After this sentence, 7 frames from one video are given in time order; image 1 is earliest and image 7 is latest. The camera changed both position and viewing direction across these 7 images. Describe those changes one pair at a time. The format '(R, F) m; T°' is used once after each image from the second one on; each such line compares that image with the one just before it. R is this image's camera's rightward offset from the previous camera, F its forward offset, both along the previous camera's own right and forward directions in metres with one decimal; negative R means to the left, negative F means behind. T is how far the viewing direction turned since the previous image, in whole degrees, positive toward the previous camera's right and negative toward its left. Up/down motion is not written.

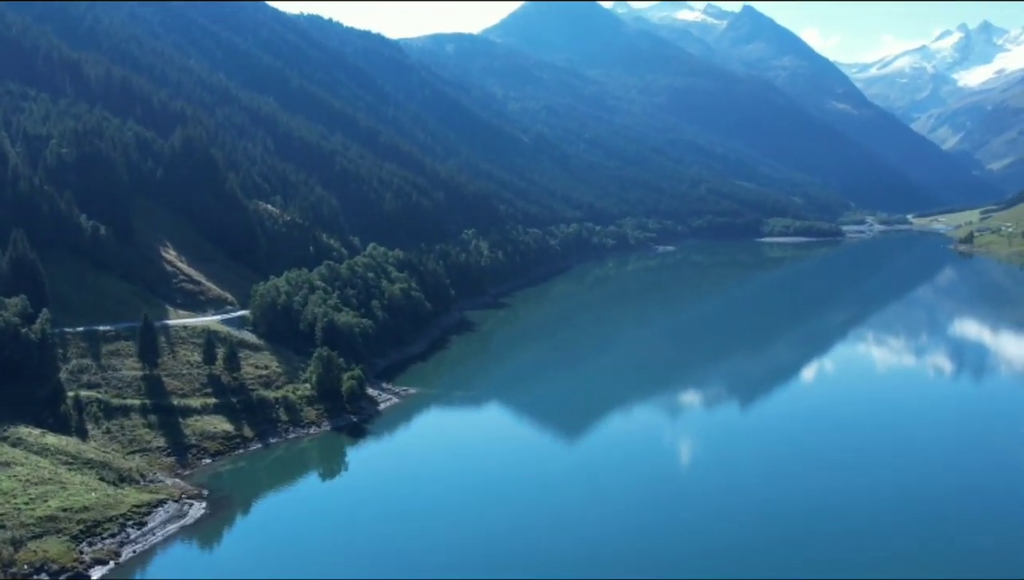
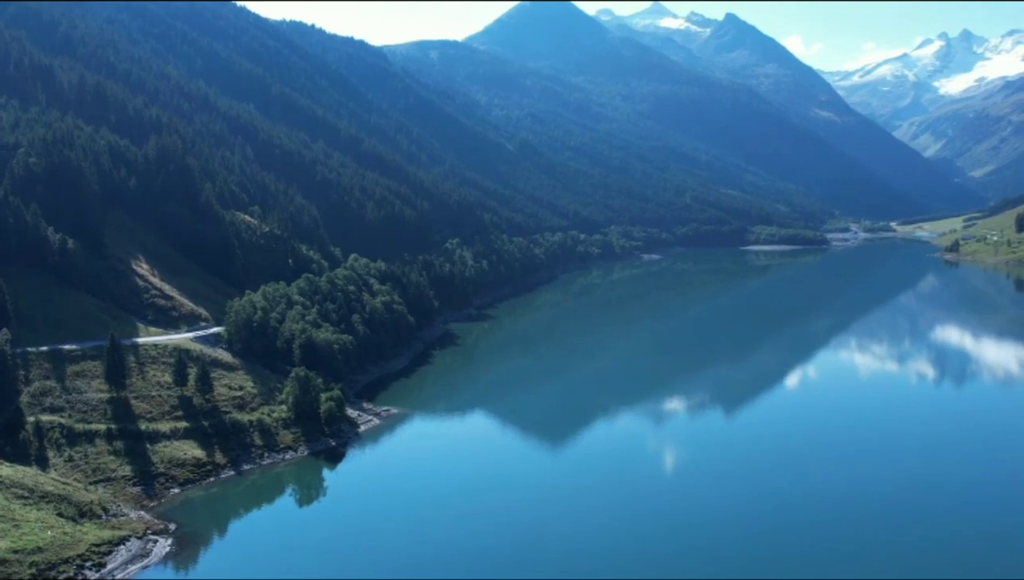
(-0.1, +1.4) m; +1°
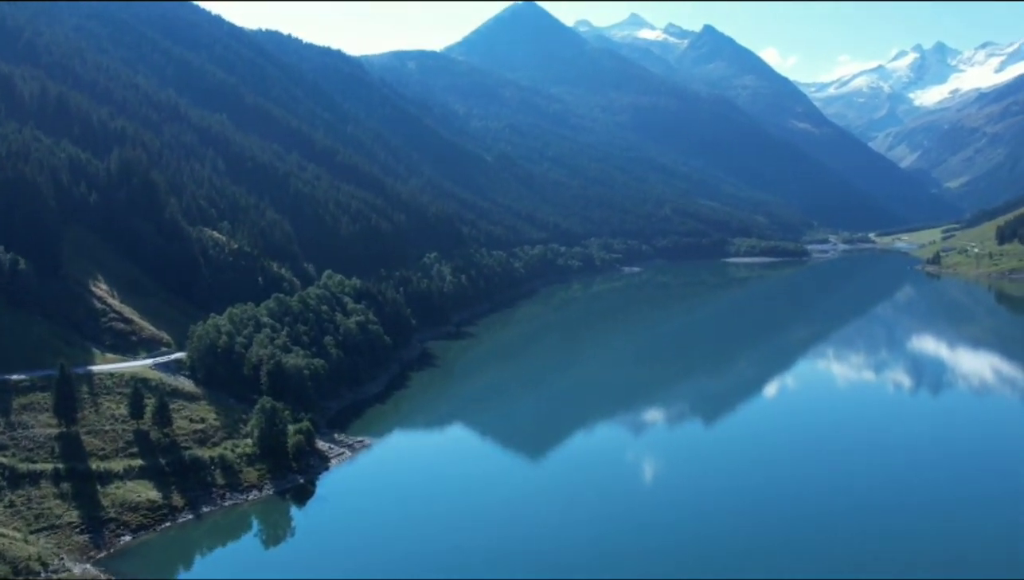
(-0.1, +2.0) m; +1°
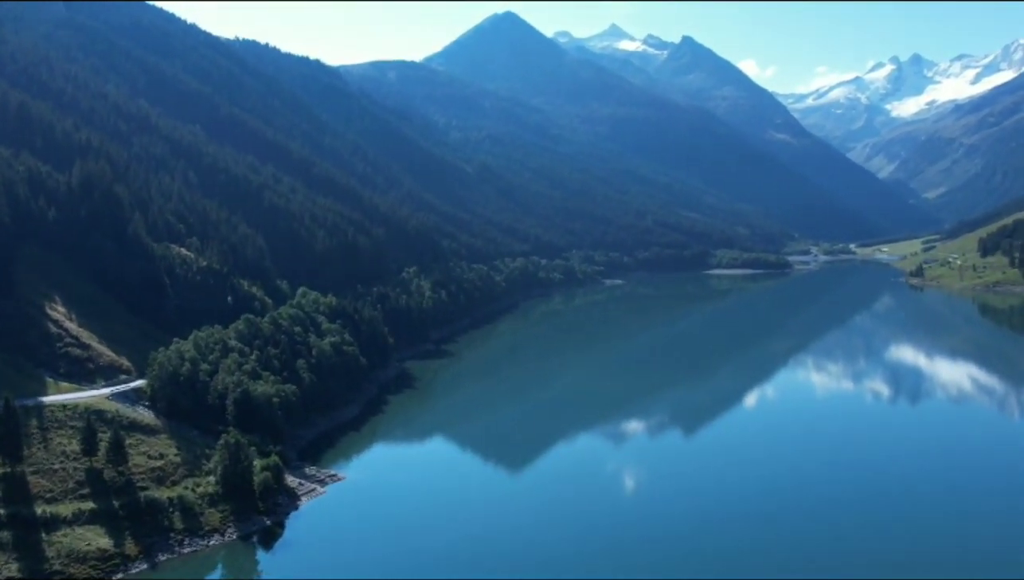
(-0.1, +2.0) m; +1°
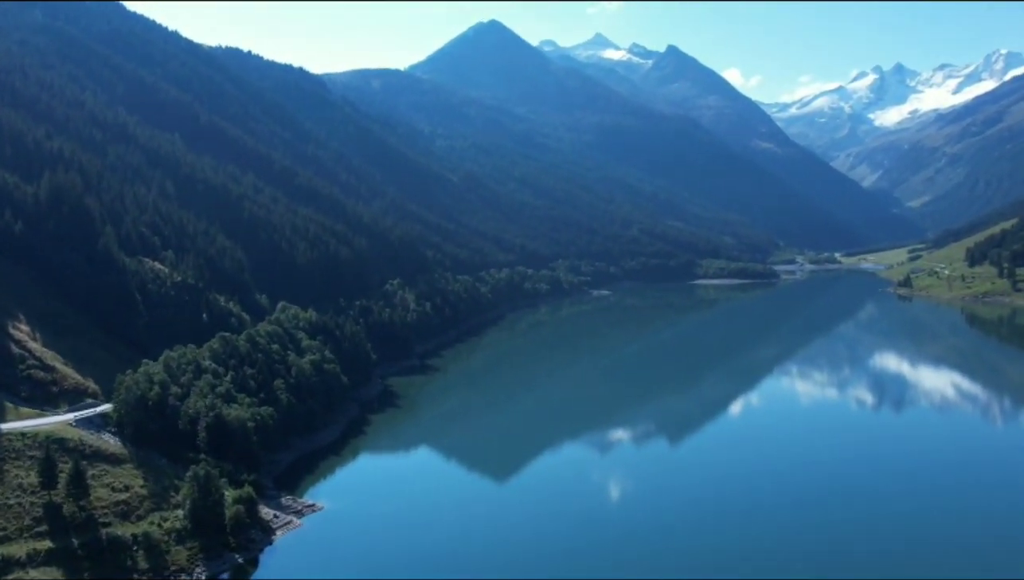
(-0.1, +1.6) m; +1°
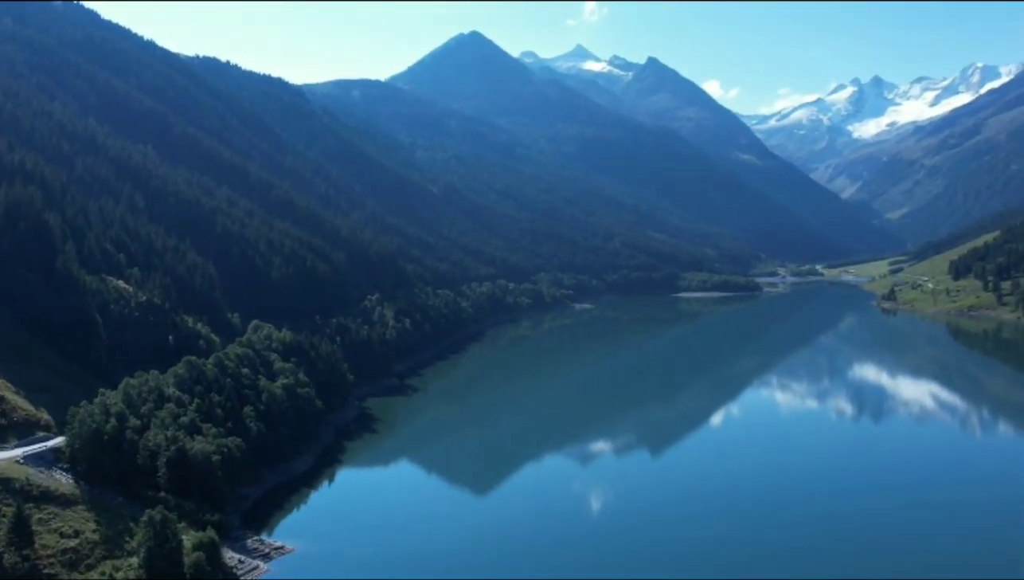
(-0.1, +2.0) m; +1°
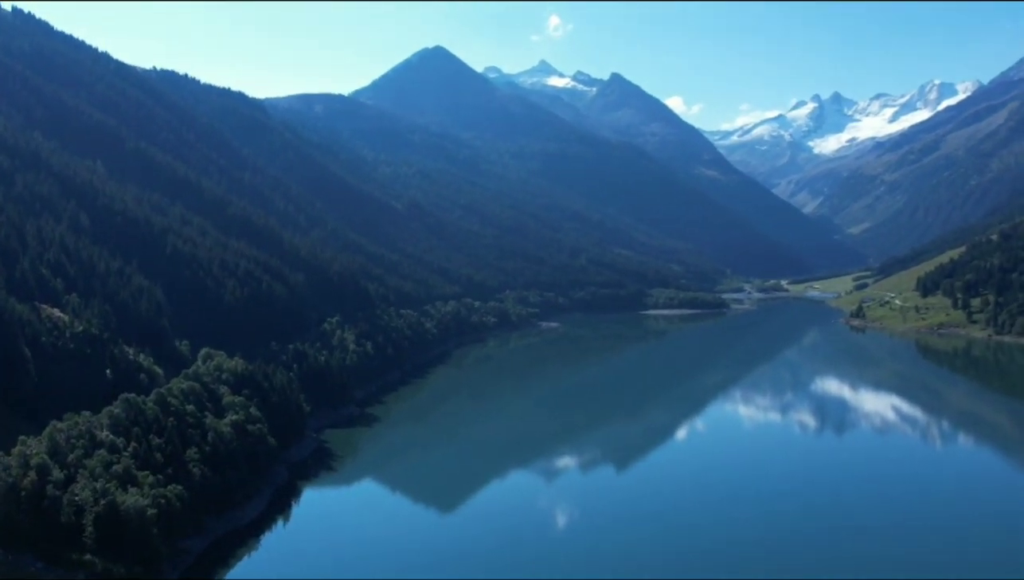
(-0.1, +2.8) m; +2°
